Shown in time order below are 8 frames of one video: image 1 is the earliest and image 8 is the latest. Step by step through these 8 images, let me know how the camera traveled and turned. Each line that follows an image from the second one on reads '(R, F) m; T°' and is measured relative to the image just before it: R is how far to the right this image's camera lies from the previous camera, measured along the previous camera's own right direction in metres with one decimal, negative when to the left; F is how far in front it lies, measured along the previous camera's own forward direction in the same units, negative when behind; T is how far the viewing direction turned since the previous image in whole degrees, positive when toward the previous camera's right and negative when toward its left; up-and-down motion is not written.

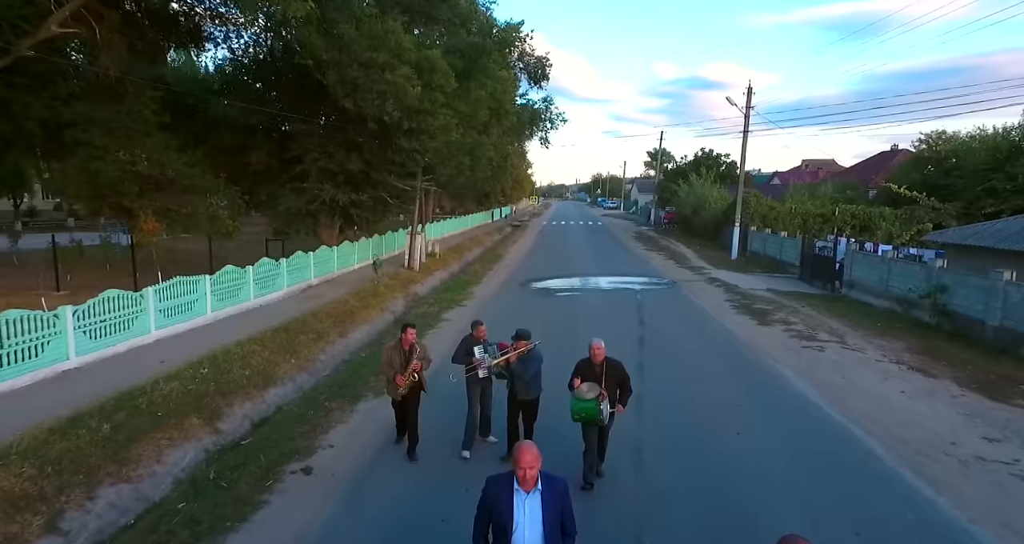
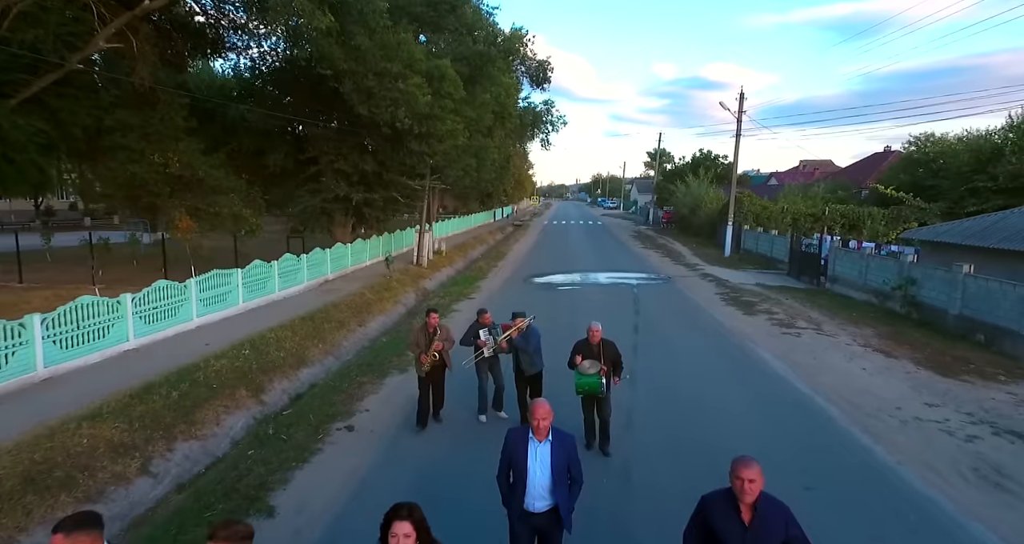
(-0.1, -1.1) m; 0°
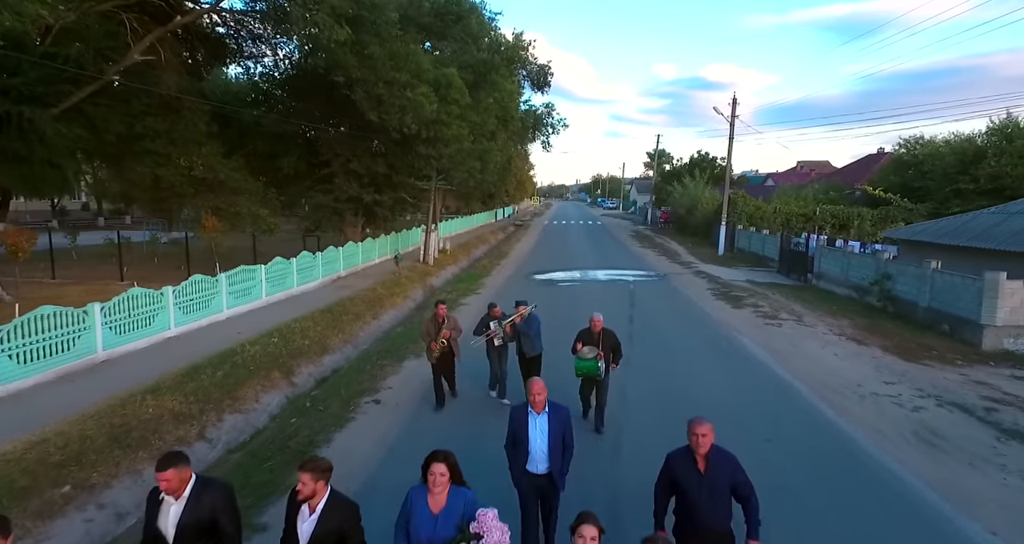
(-0.1, -1.0) m; 0°
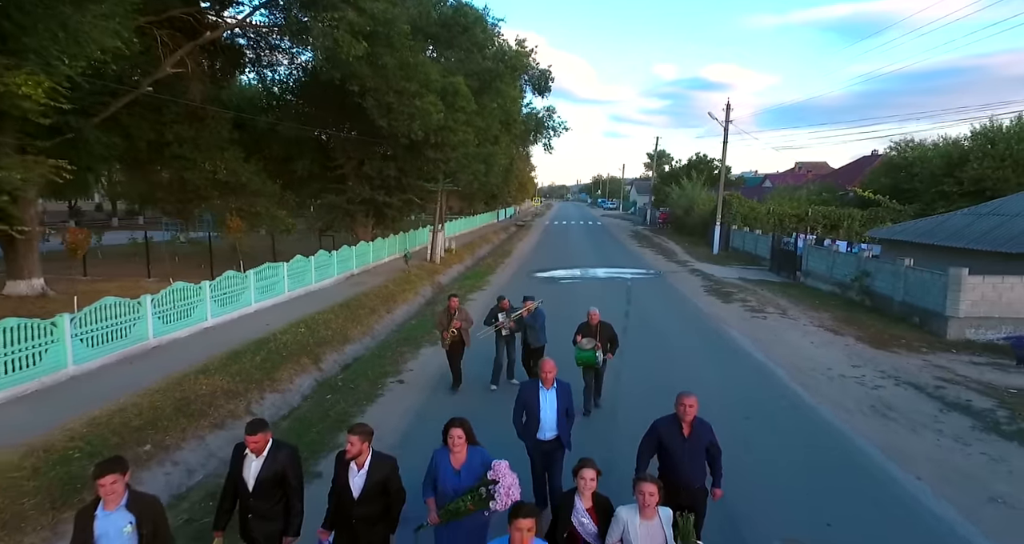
(-0.1, -1.1) m; 0°
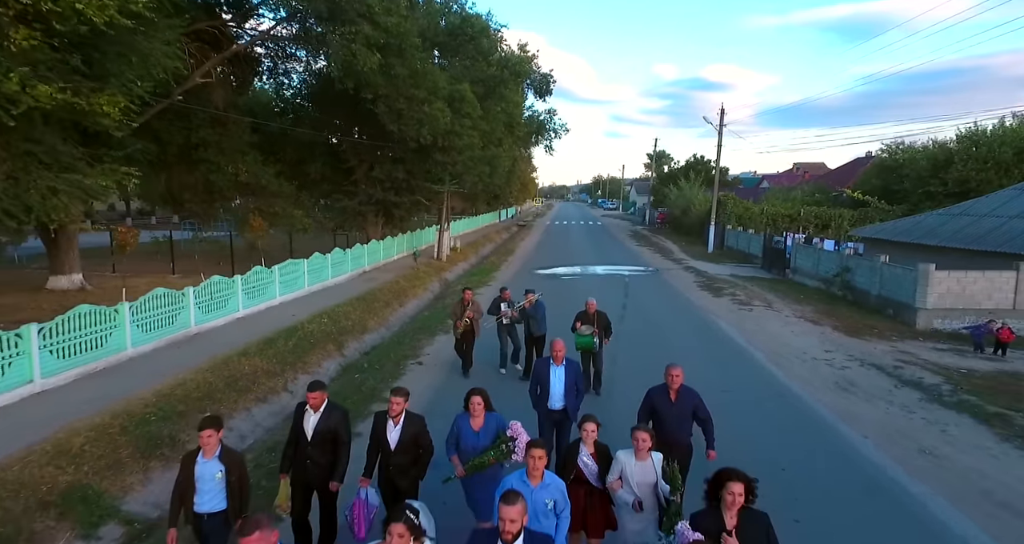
(-0.1, -1.1) m; 0°
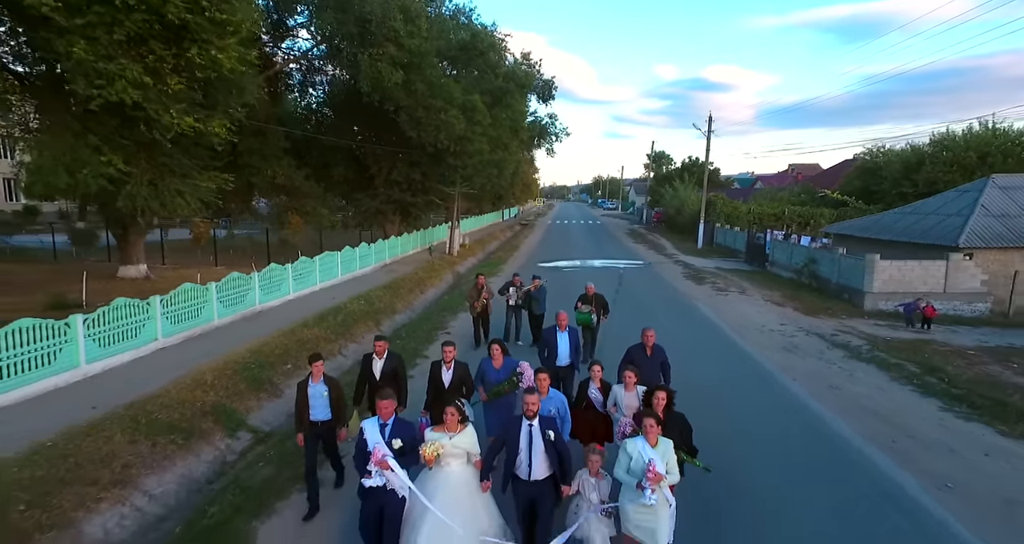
(-0.2, -2.3) m; 0°
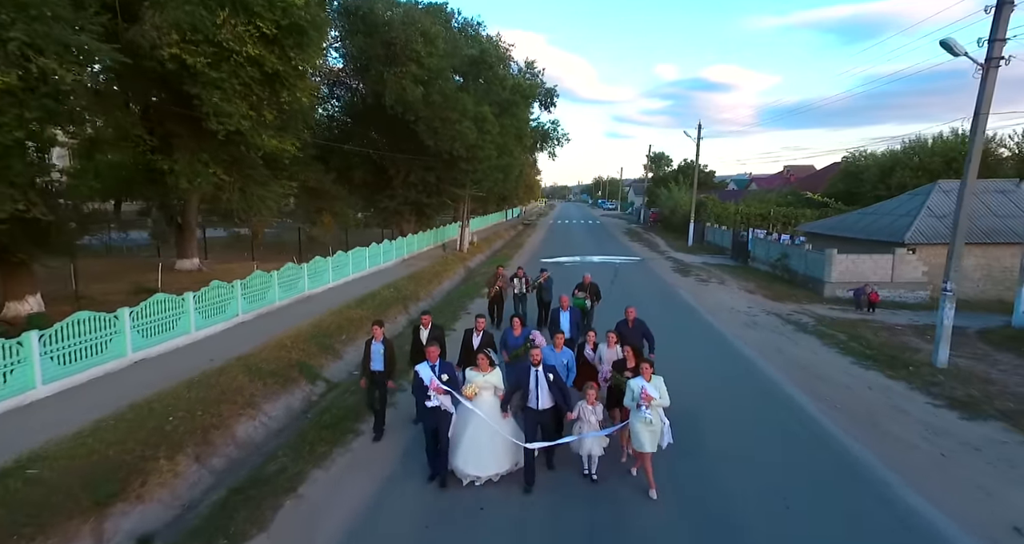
(-0.2, -2.5) m; 0°
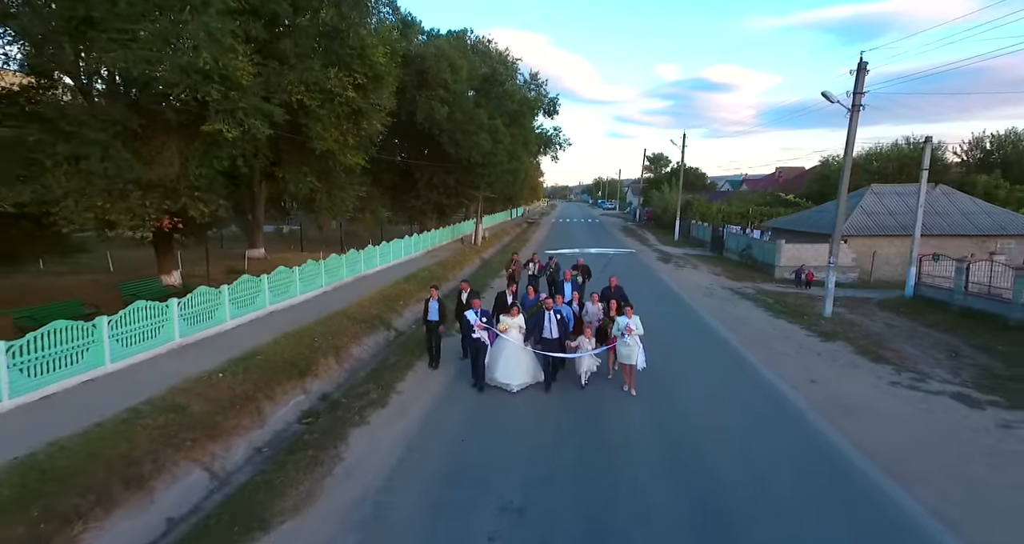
(-0.4, -4.3) m; 0°
